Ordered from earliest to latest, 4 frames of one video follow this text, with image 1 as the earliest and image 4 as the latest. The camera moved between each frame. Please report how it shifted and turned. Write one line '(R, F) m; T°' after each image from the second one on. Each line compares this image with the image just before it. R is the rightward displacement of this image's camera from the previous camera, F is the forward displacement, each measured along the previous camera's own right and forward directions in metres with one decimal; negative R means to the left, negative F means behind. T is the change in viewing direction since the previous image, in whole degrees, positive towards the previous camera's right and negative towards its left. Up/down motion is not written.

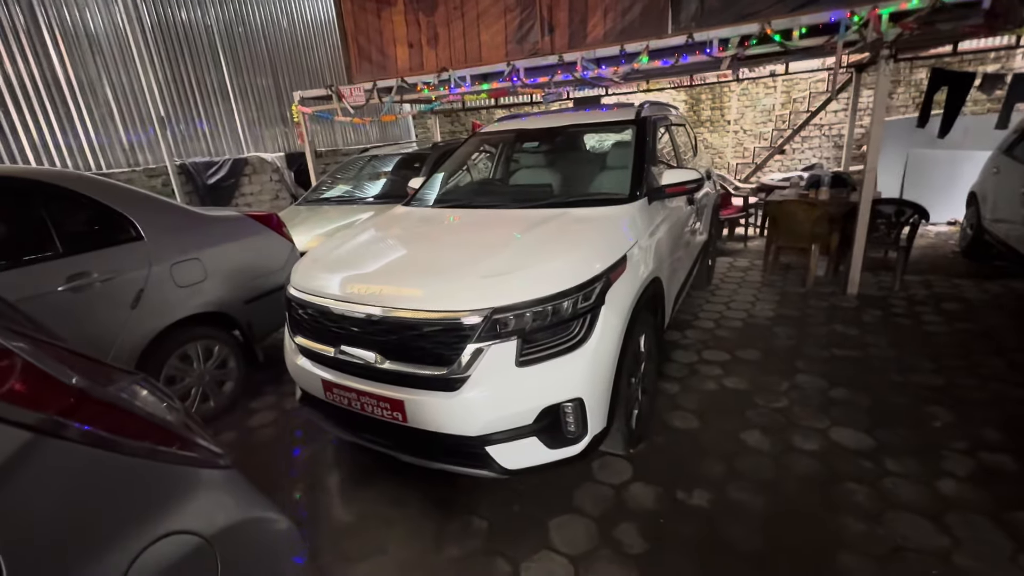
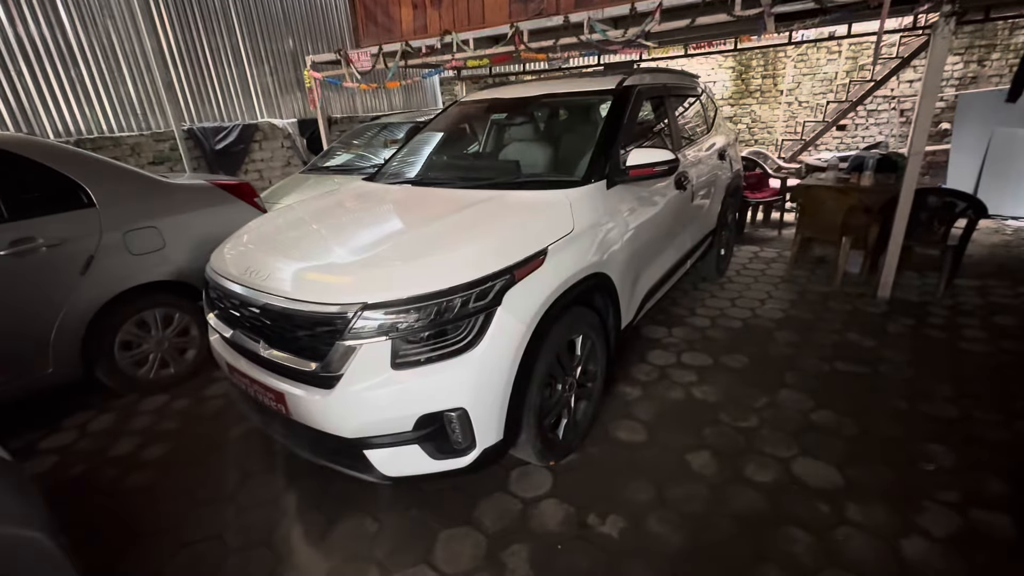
(+0.6, +0.3) m; -7°
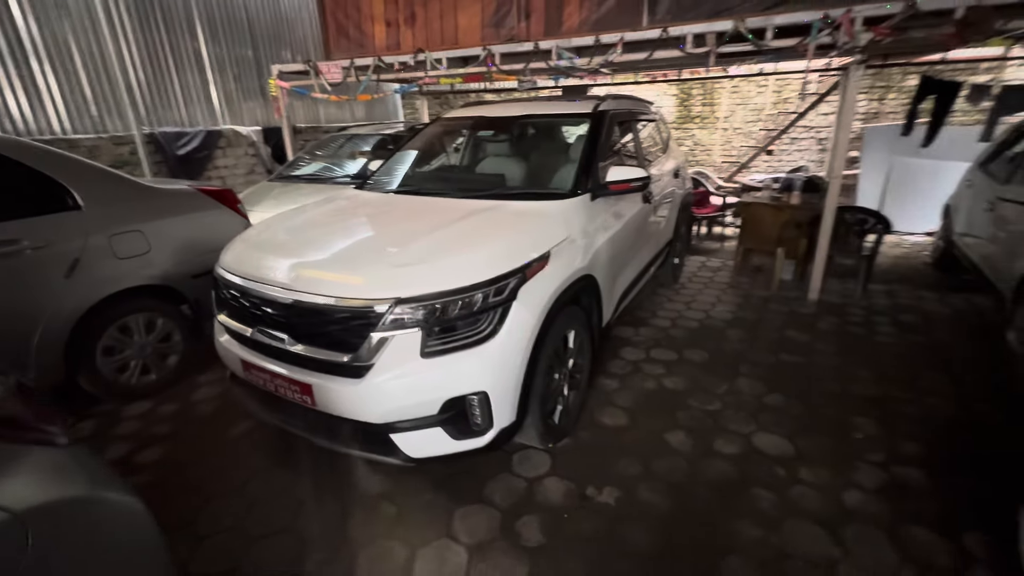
(-0.3, -0.2) m; +7°
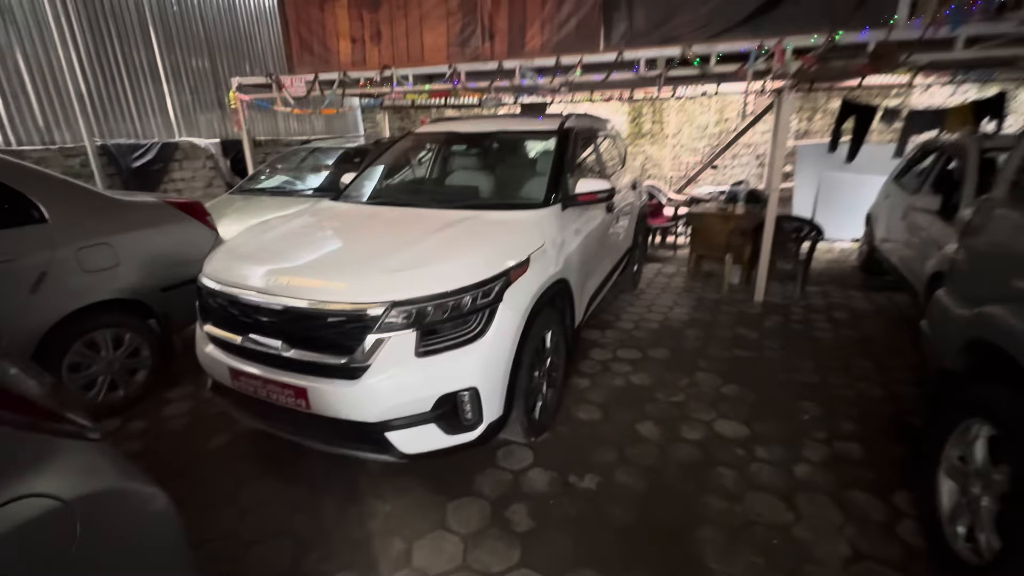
(-0.1, -0.1) m; +5°
